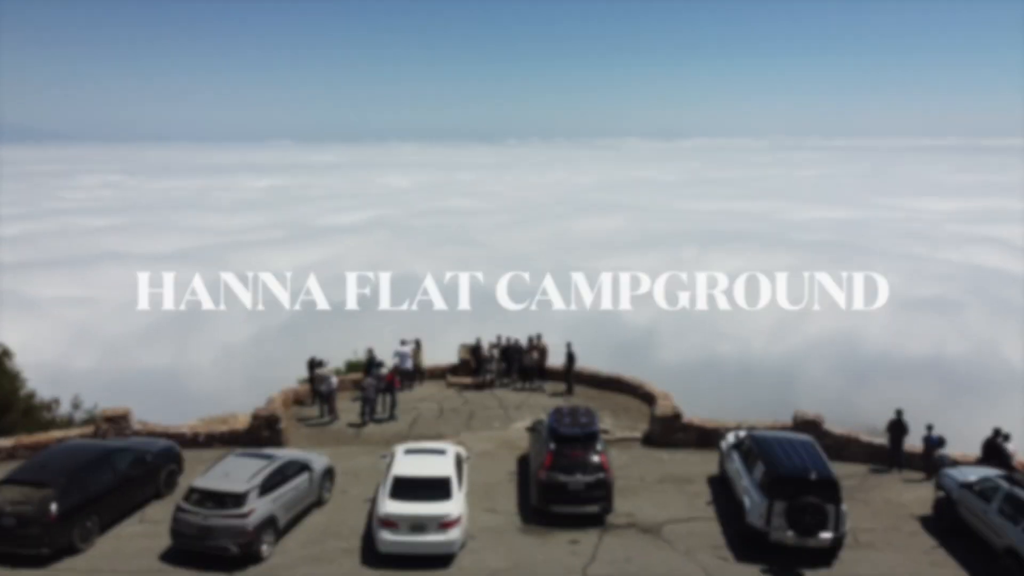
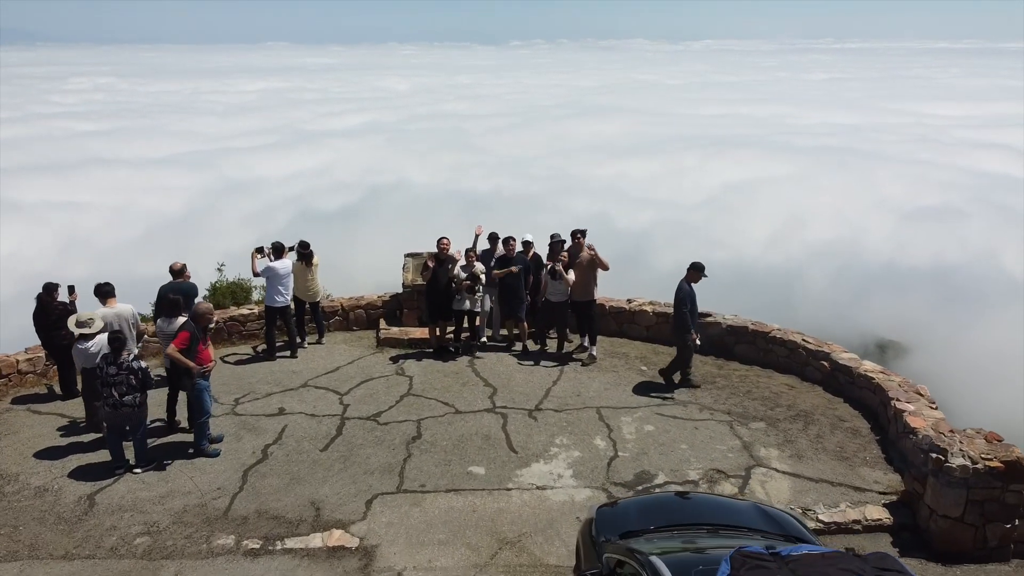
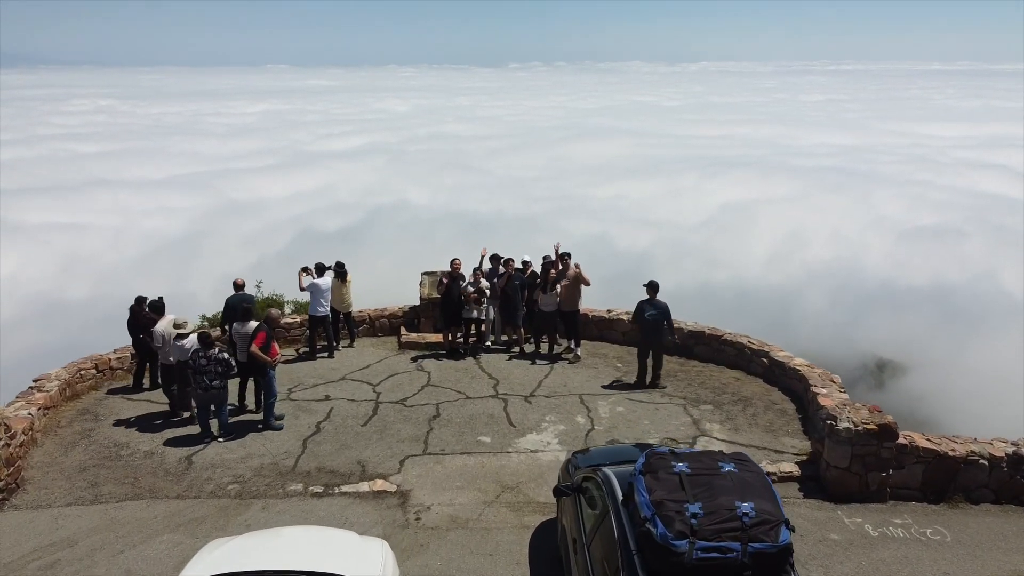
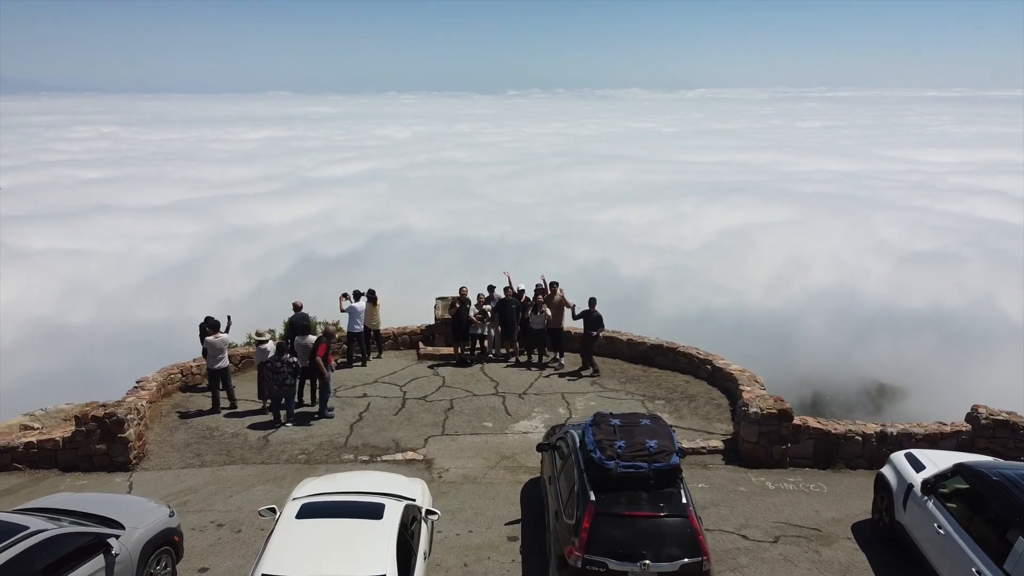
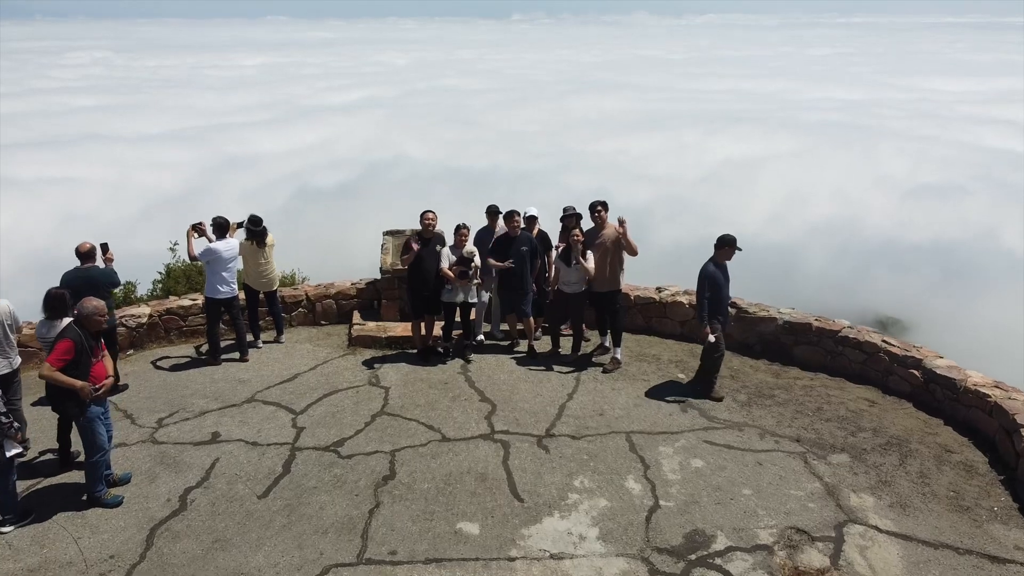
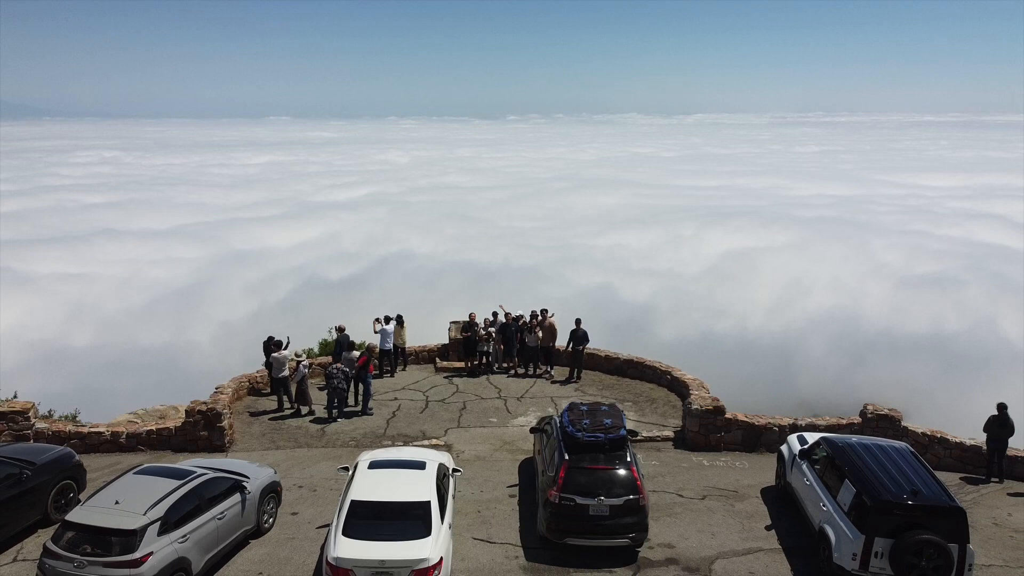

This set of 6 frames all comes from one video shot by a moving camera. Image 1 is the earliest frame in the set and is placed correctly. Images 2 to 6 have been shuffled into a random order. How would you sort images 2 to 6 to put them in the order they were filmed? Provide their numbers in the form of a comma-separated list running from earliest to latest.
6, 4, 3, 2, 5
